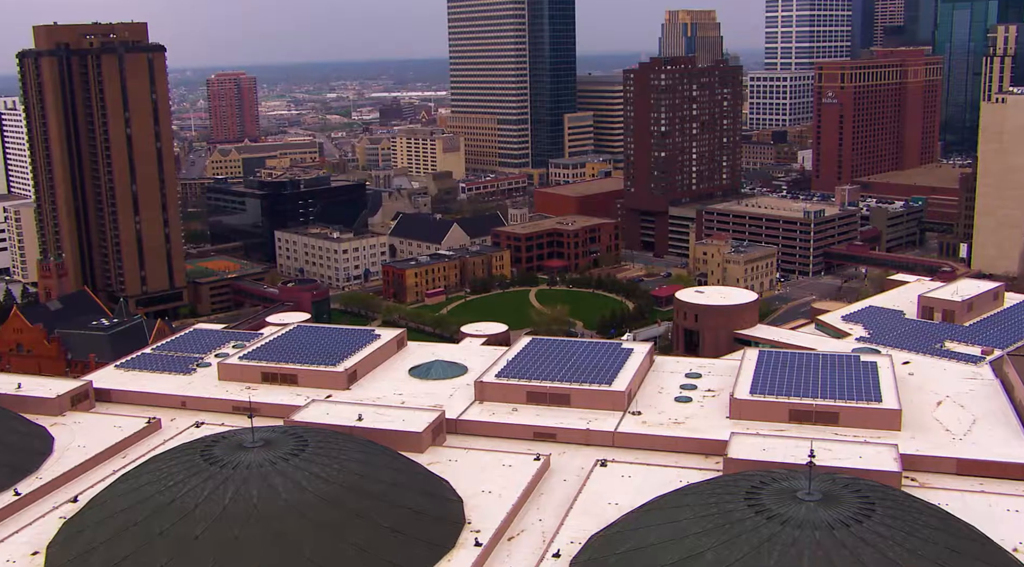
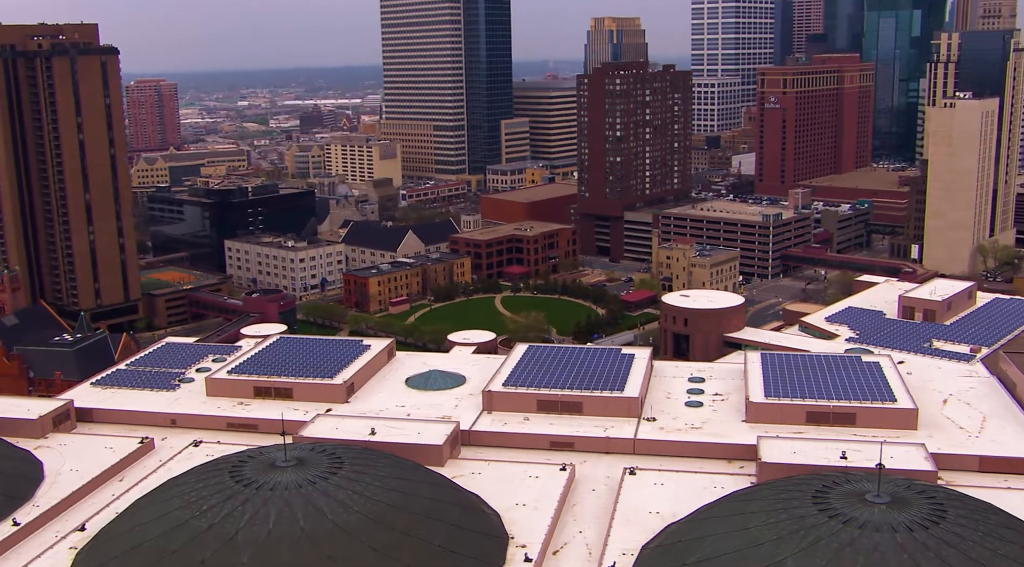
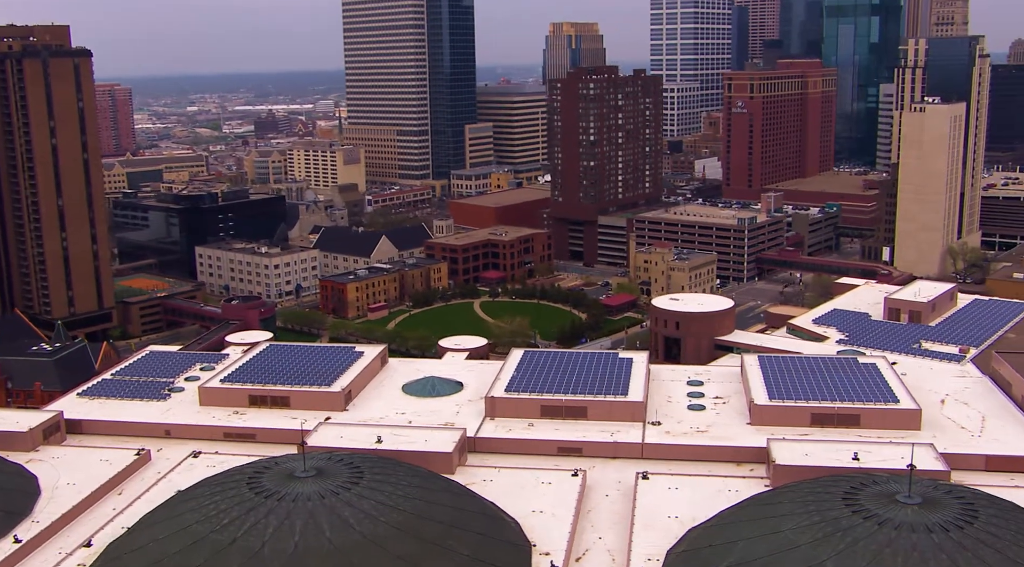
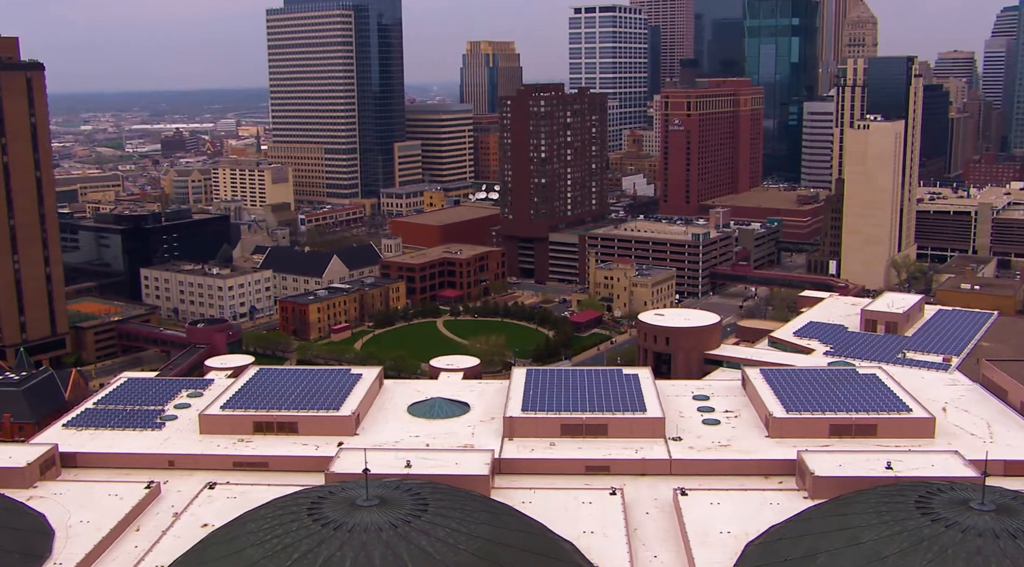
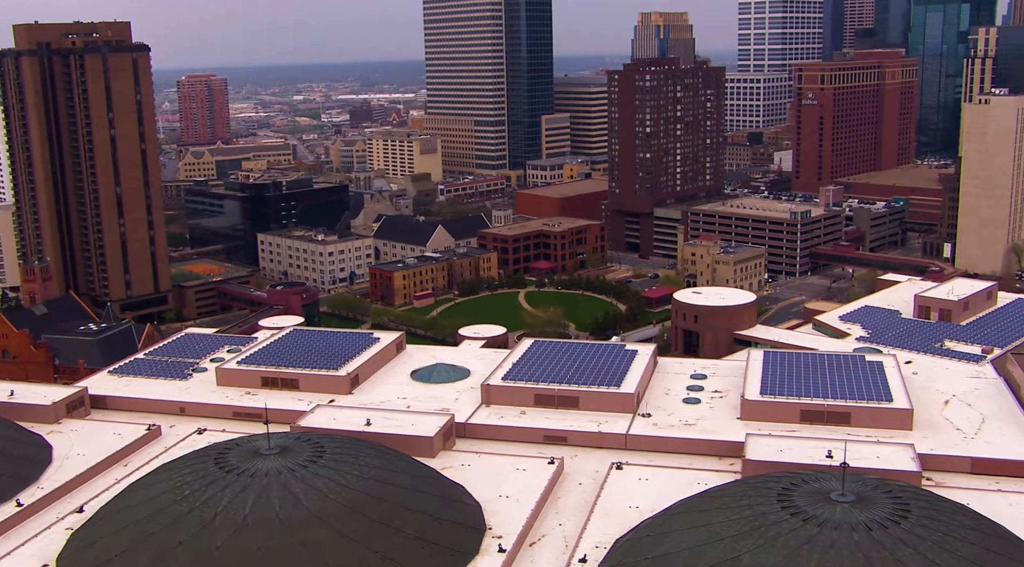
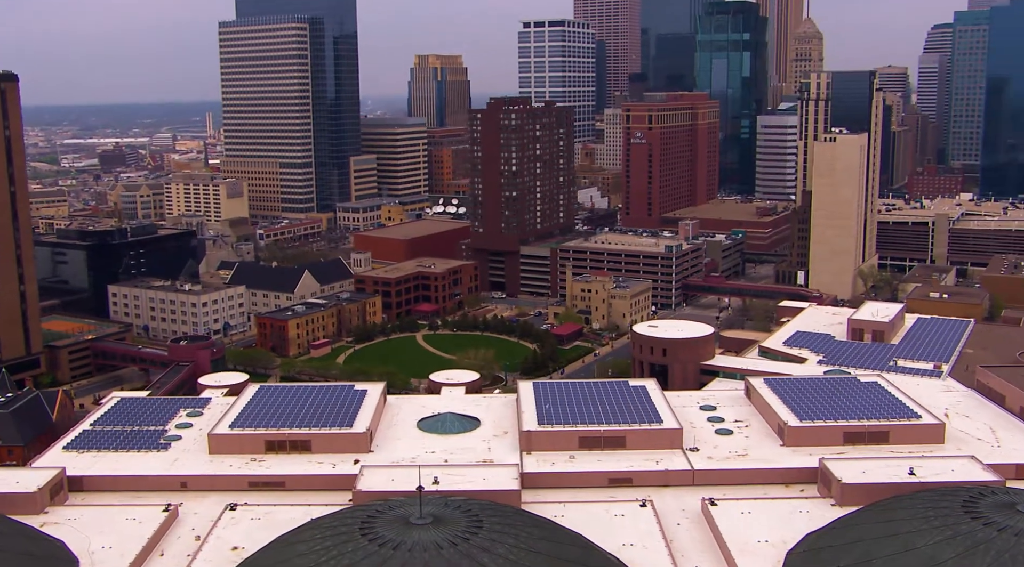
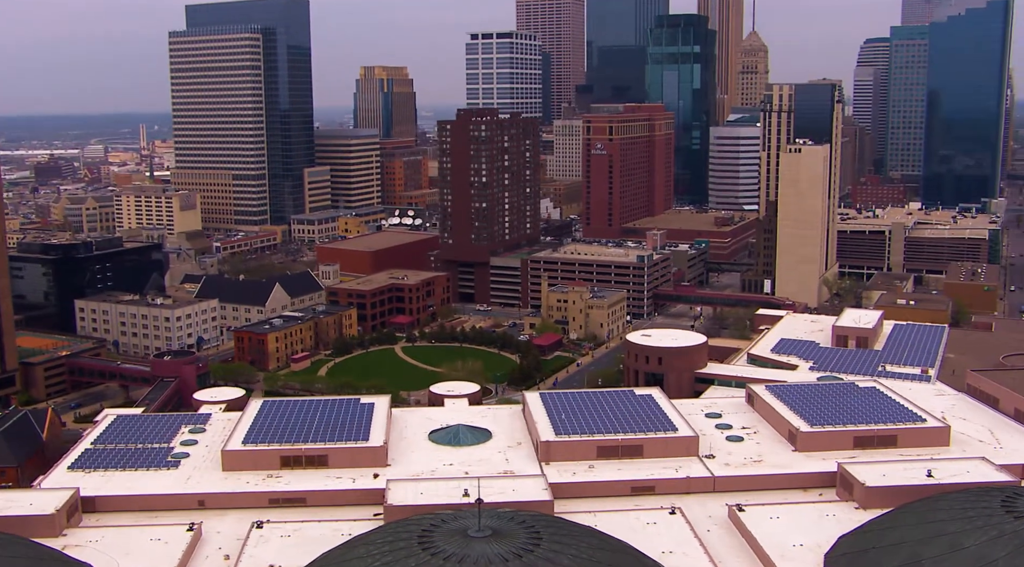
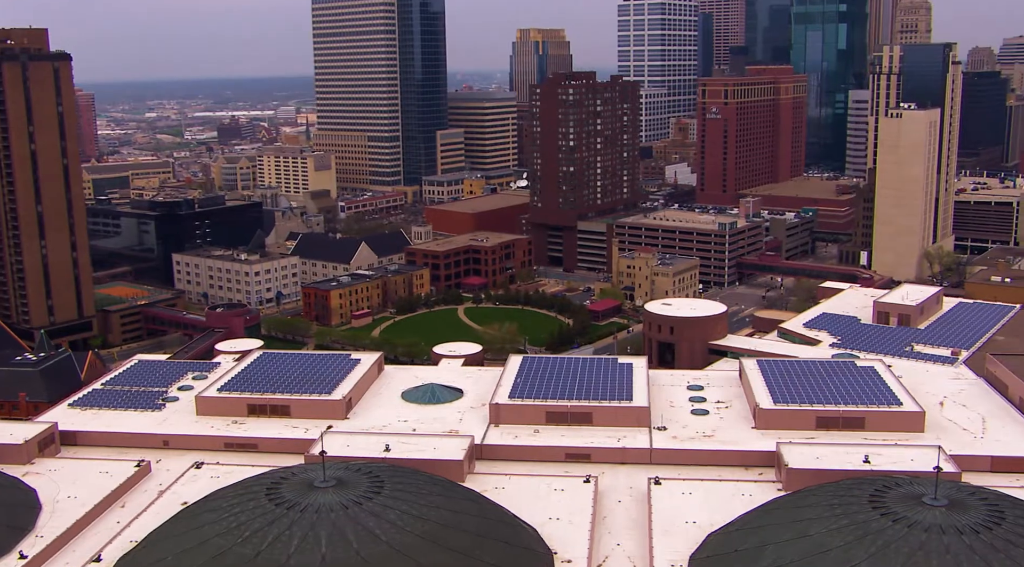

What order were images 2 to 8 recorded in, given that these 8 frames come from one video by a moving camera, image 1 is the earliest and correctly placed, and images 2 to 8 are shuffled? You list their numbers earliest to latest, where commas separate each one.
5, 2, 3, 8, 4, 6, 7
